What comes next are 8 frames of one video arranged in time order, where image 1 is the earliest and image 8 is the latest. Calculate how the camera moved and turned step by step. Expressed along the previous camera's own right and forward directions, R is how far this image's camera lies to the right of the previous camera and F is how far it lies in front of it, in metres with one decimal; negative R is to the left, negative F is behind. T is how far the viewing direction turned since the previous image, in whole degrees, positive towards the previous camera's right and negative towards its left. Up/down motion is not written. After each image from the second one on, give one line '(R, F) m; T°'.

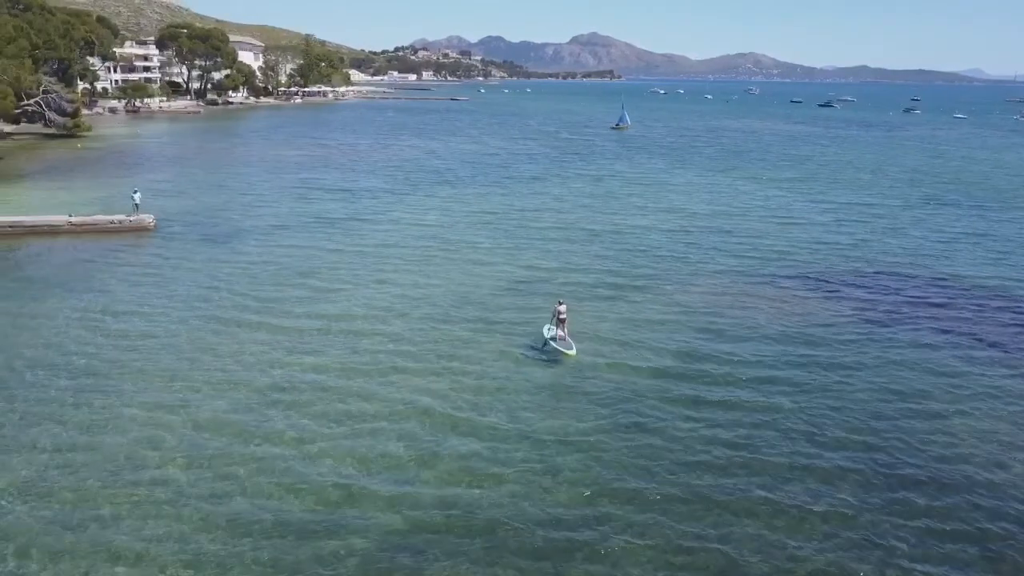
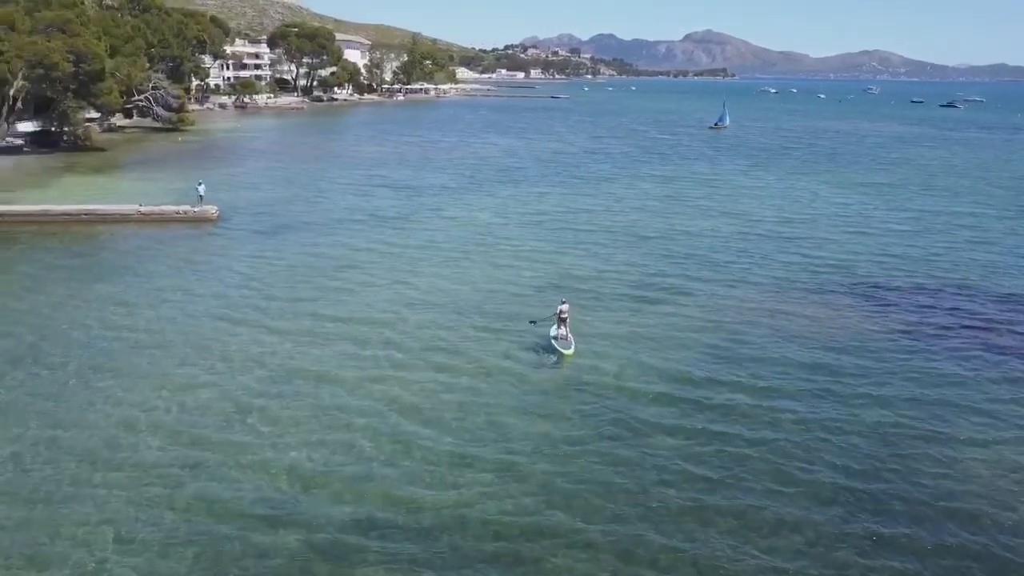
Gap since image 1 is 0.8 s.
(+3.3, +1.5) m; -7°
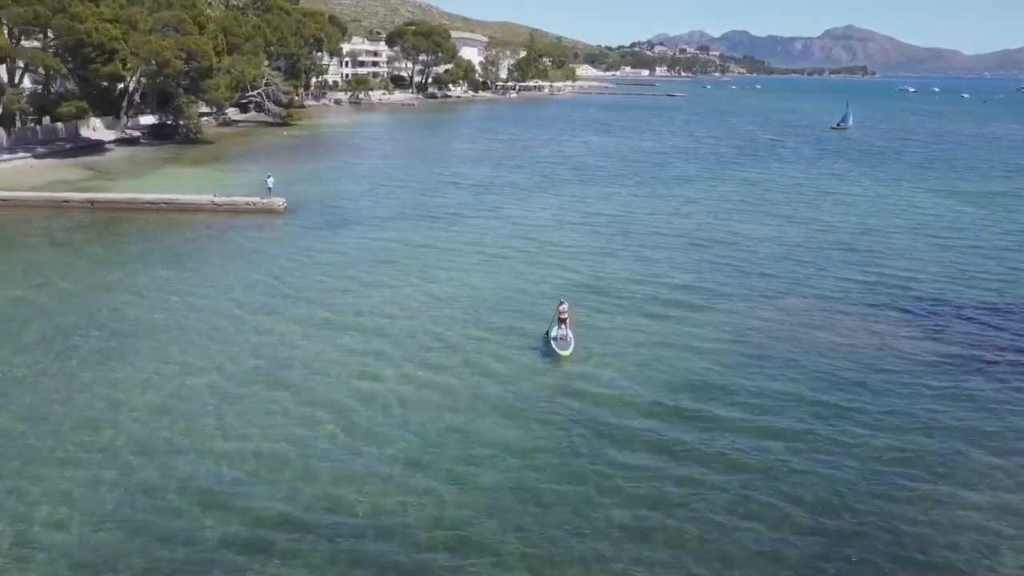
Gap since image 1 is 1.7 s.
(+4.0, +1.6) m; -8°
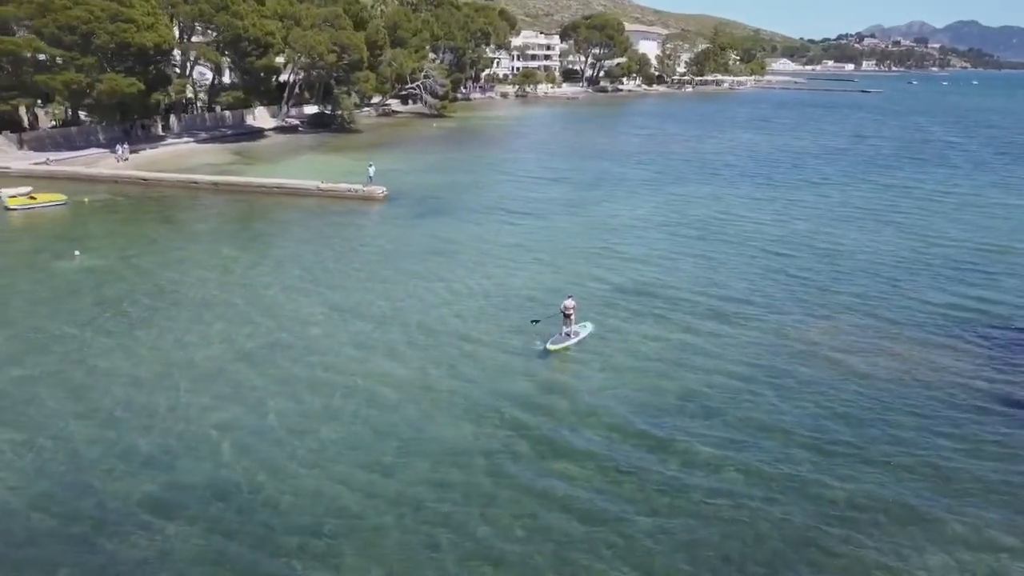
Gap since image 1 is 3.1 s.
(+6.1, +2.5) m; -13°
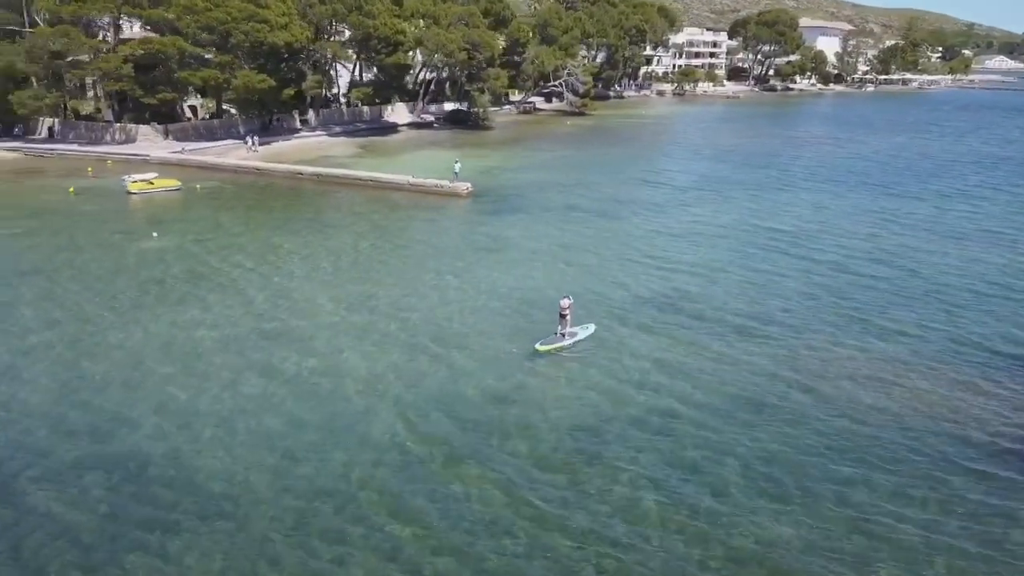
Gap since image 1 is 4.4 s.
(+6.3, +2.2) m; -12°
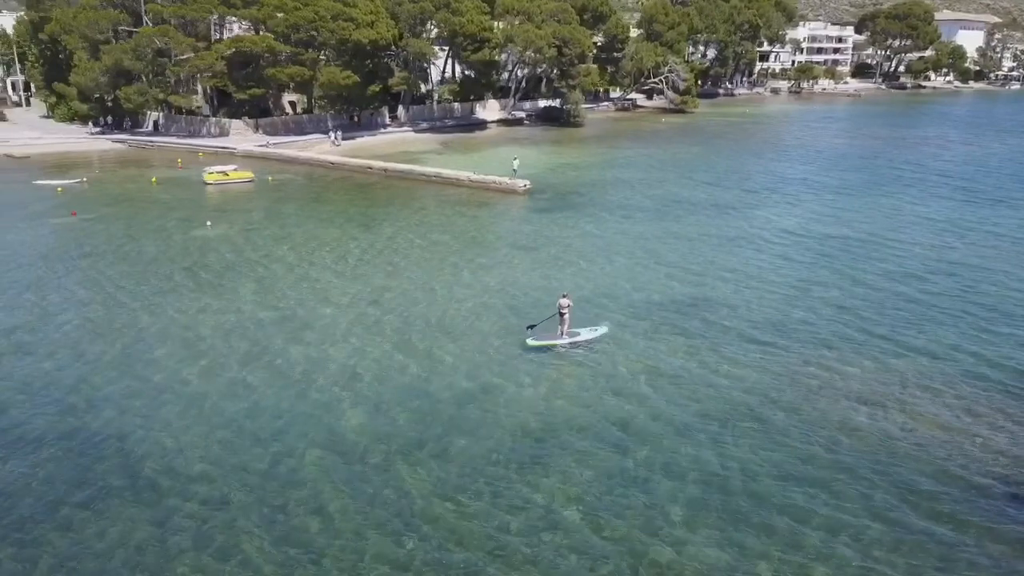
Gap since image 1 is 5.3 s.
(+4.4, +1.3) m; -8°
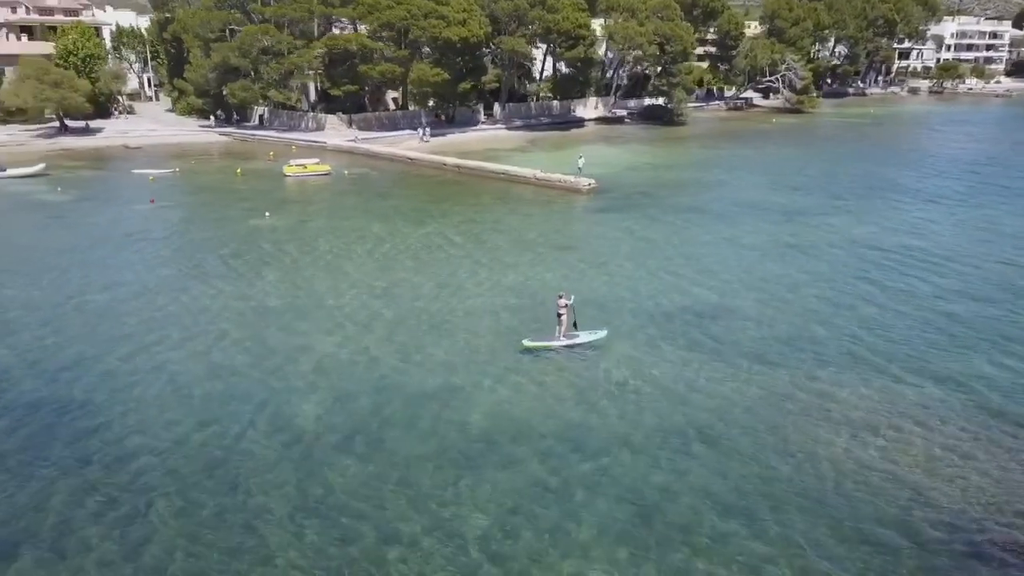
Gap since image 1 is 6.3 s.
(+4.7, +1.3) m; -9°
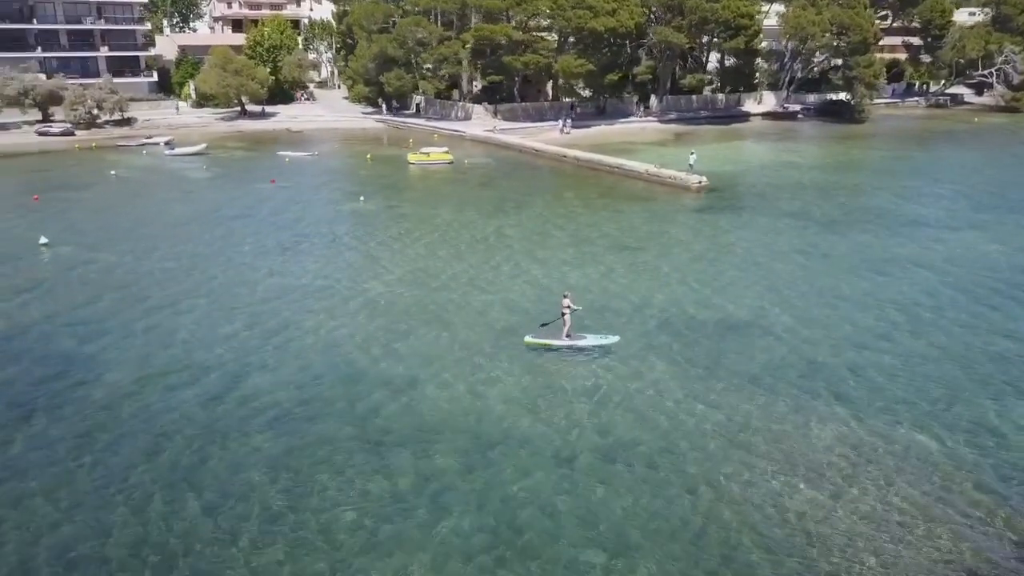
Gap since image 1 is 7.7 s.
(+6.7, +2.0) m; -14°
